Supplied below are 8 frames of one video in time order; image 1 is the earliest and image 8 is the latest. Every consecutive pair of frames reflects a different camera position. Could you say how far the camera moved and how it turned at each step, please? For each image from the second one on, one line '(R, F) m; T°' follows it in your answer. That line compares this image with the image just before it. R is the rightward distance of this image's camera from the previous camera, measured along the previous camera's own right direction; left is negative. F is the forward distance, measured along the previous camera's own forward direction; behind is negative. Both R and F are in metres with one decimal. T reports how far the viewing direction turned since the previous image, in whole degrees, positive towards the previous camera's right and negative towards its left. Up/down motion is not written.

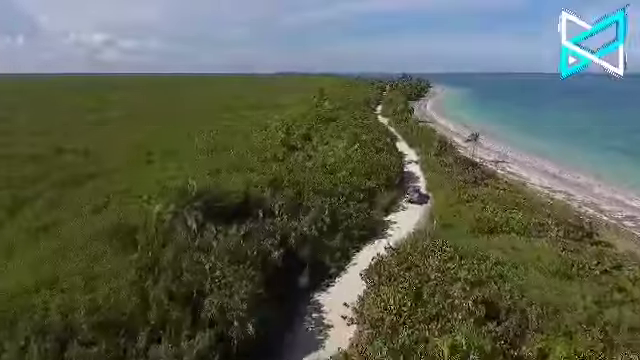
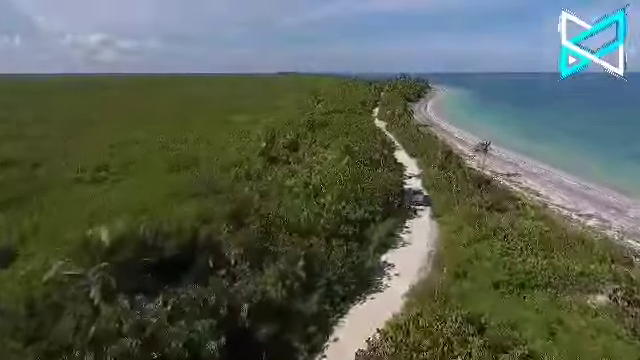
(+0.9, +6.6) m; 0°
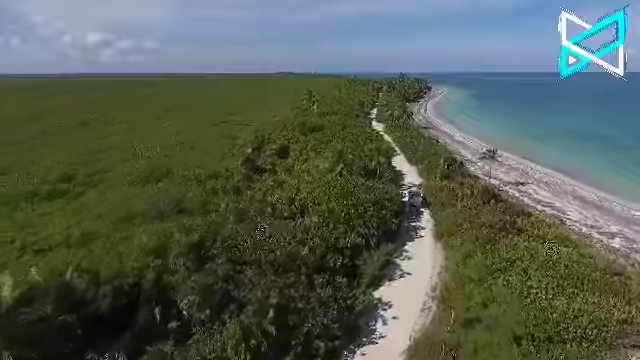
(+0.6, +4.0) m; 0°
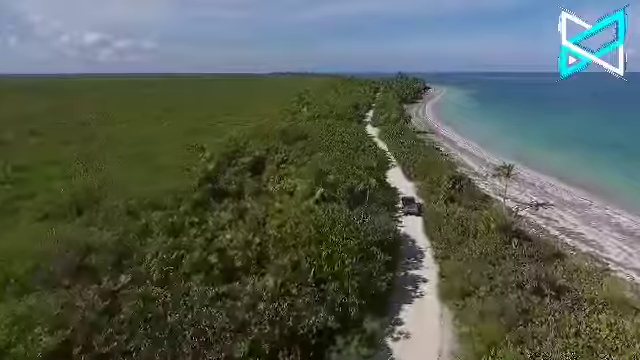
(+1.2, +7.2) m; 0°
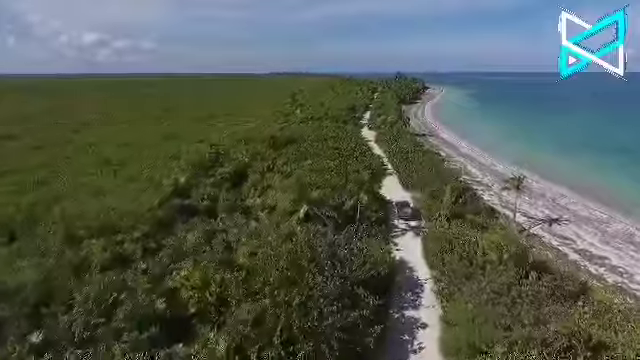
(+0.7, +3.9) m; 0°
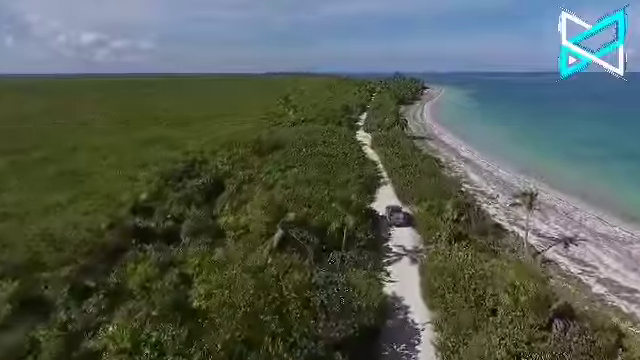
(+0.8, +3.9) m; 0°
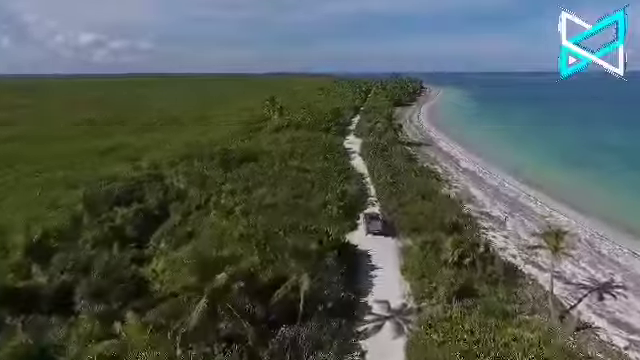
(+1.5, +6.3) m; 0°
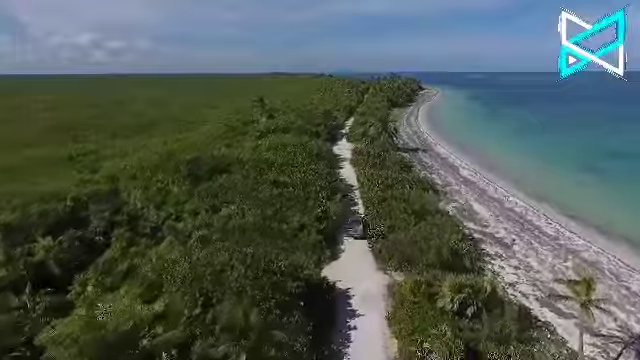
(+1.1, +4.4) m; 0°
